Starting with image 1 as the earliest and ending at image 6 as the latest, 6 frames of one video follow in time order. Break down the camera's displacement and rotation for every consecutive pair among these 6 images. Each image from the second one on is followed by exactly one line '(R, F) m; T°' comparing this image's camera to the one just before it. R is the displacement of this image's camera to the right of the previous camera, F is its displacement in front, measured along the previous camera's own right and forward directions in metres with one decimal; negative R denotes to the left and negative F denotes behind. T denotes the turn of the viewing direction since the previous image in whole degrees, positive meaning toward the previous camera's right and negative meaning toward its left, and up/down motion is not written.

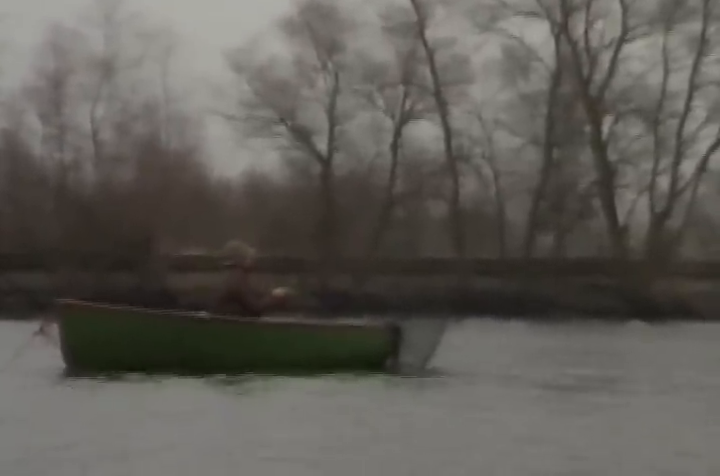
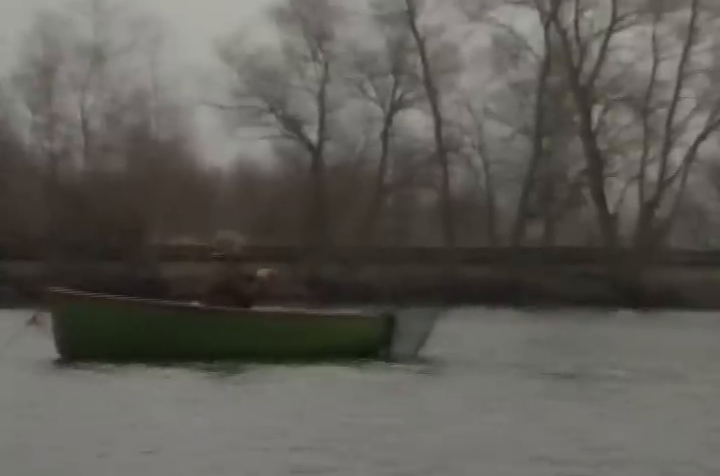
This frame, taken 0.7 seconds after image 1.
(-0.6, +0.1) m; +1°
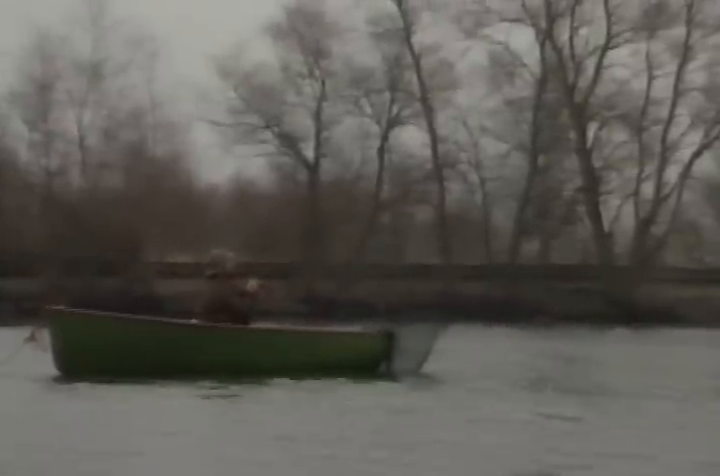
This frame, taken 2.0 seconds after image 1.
(0.0, -0.1) m; 0°
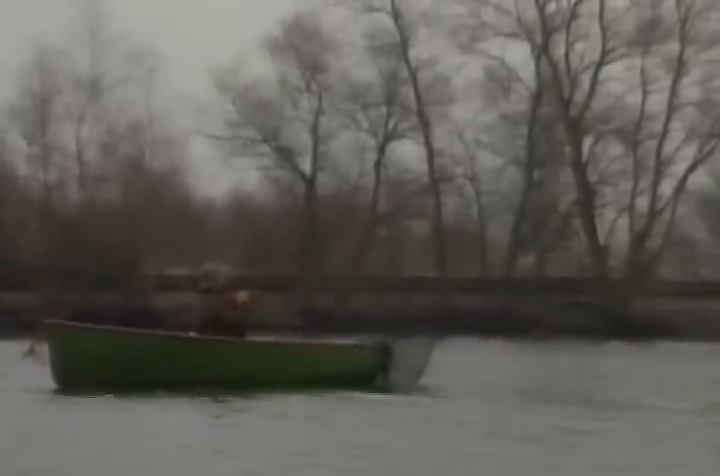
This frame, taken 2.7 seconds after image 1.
(0.0, -0.3) m; 0°
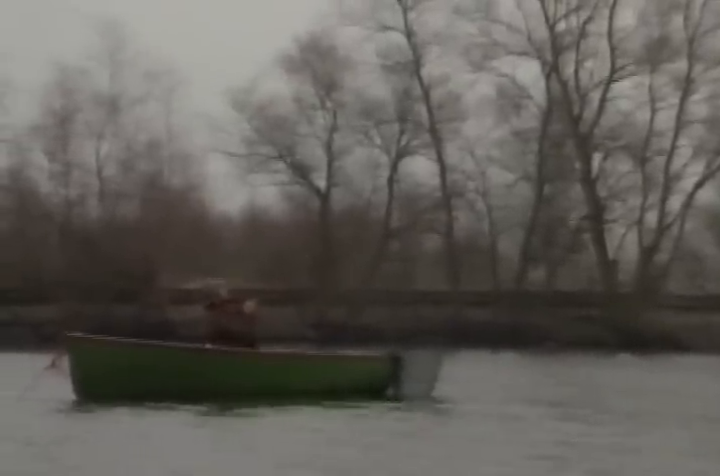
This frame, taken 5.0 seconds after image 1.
(0.0, -0.8) m; 0°
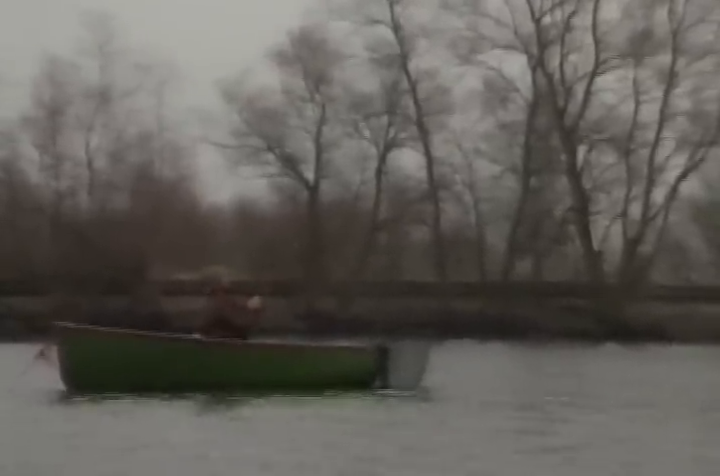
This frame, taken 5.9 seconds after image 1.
(0.0, -0.5) m; 0°
